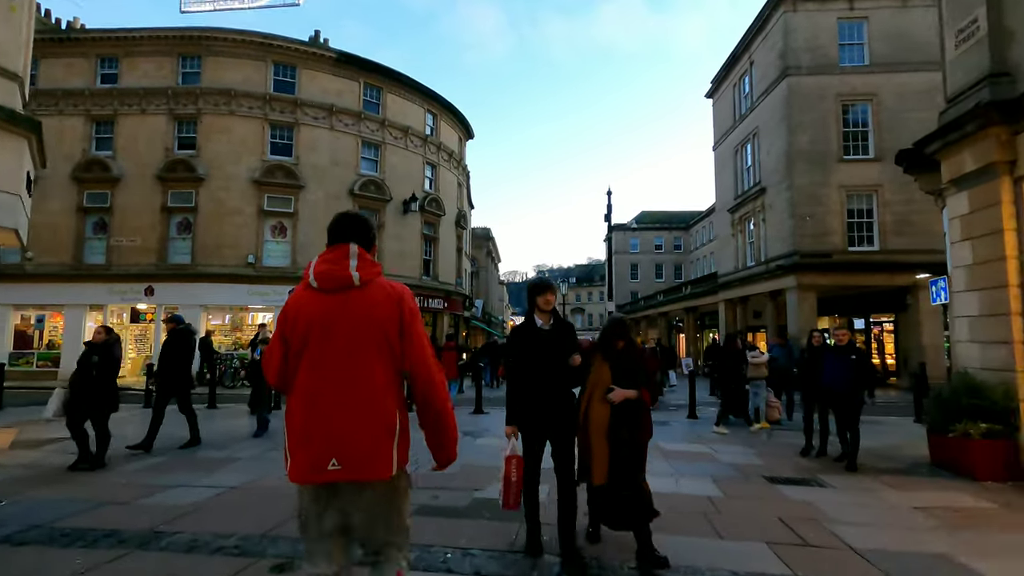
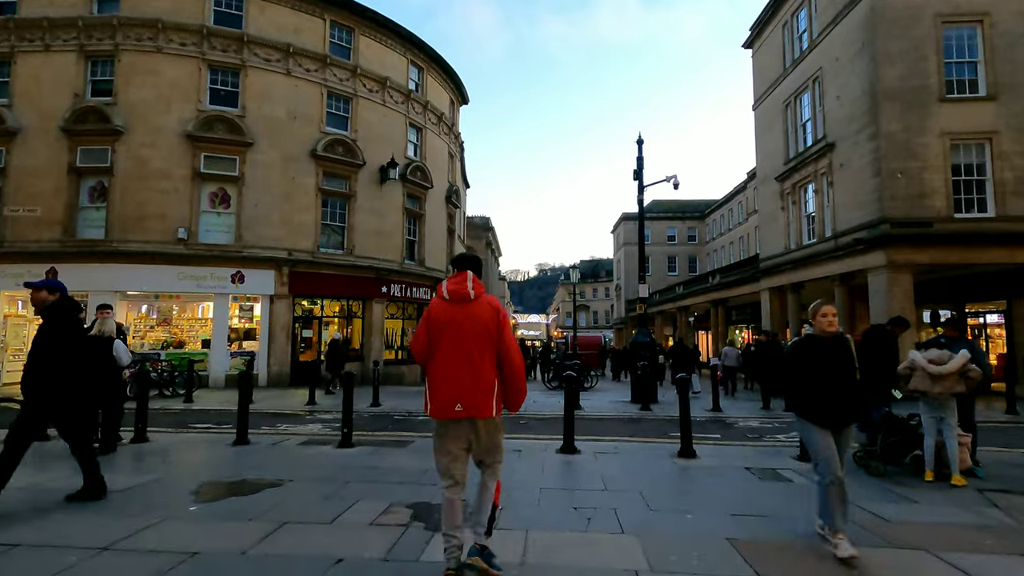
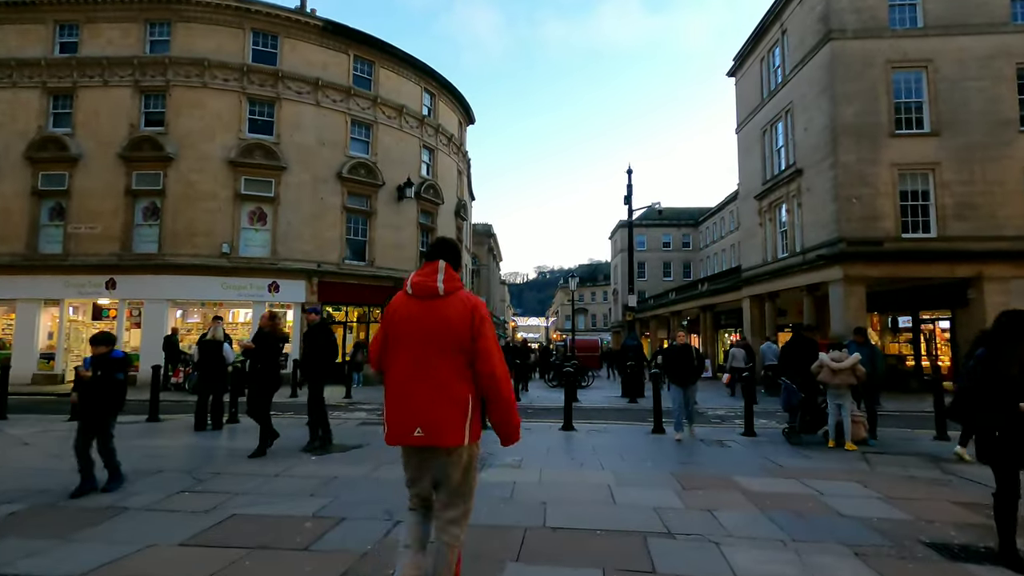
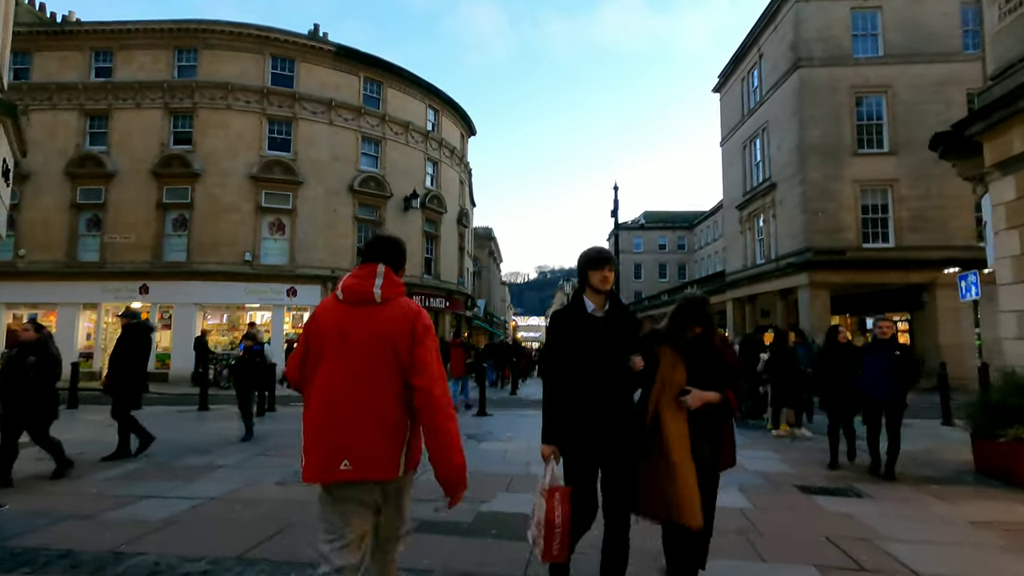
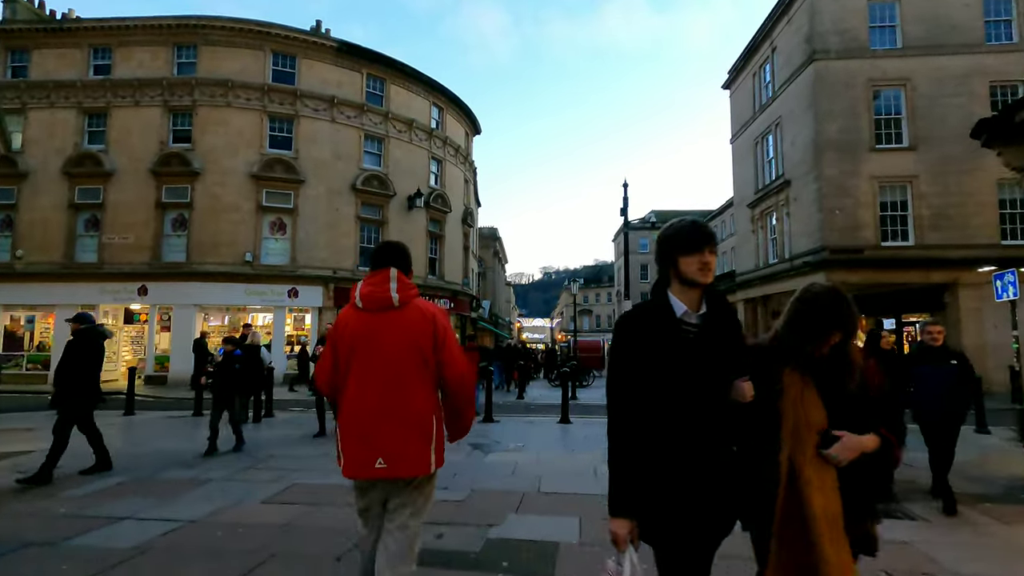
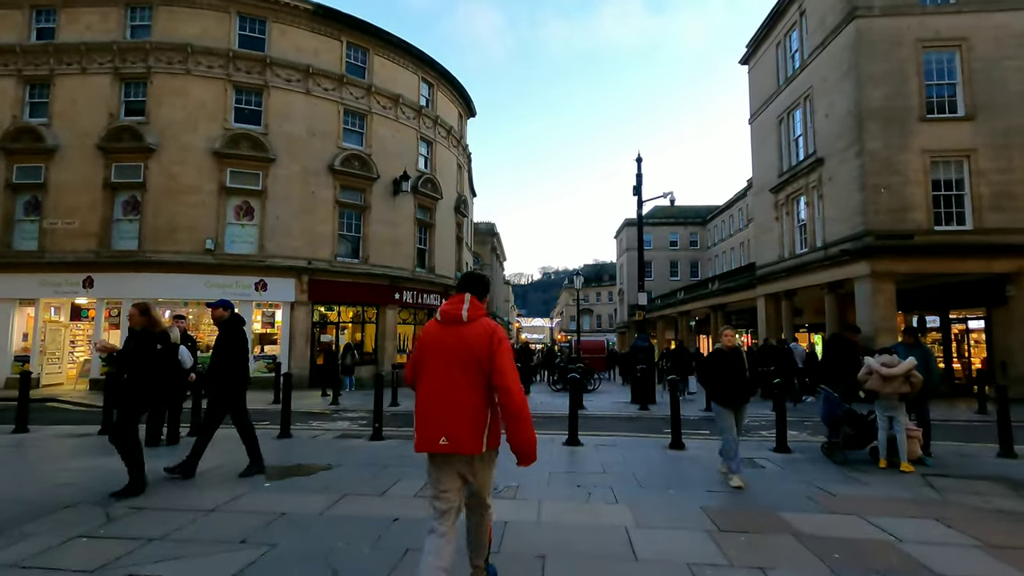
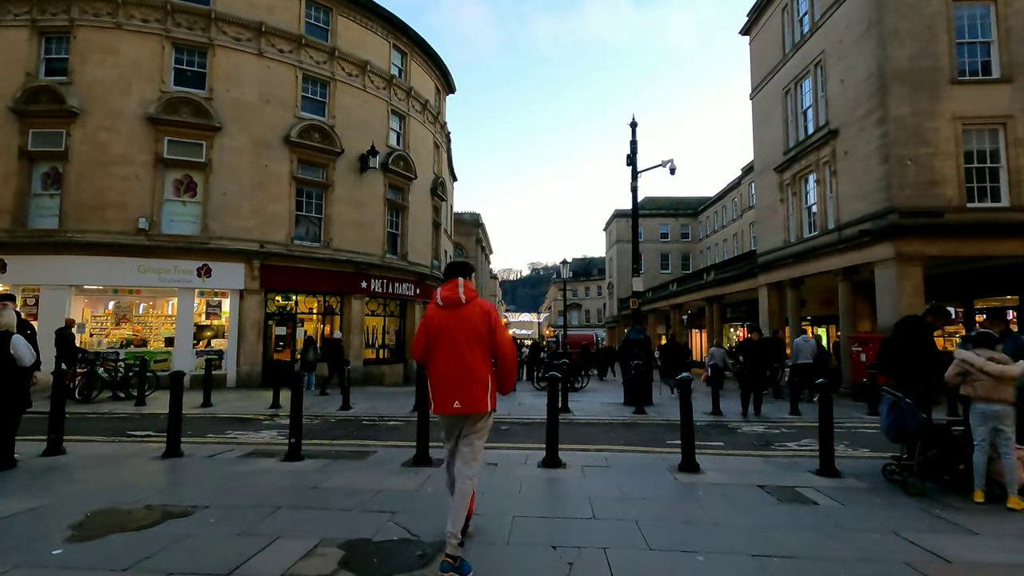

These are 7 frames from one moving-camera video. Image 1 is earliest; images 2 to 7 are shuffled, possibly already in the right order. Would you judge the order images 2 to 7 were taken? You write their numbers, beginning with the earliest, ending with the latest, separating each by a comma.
4, 5, 3, 6, 2, 7
